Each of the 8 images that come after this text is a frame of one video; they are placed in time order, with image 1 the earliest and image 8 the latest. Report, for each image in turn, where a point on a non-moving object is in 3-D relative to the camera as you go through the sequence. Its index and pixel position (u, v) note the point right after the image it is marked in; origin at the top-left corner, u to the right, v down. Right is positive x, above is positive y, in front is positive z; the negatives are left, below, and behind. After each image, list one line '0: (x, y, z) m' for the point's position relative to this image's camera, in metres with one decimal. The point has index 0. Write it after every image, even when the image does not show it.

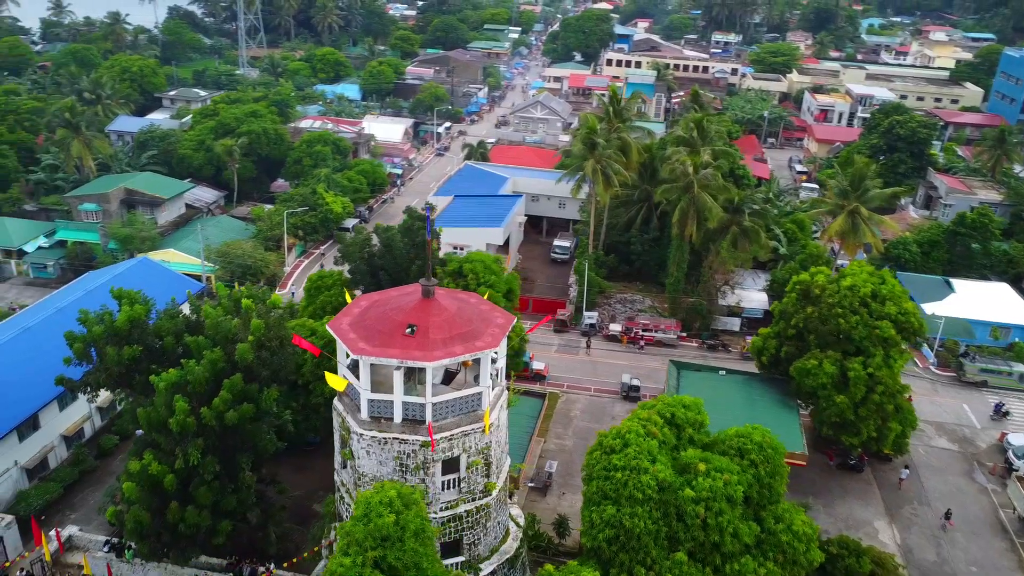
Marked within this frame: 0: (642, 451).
0: (+3.2, -4.1, +19.9) m
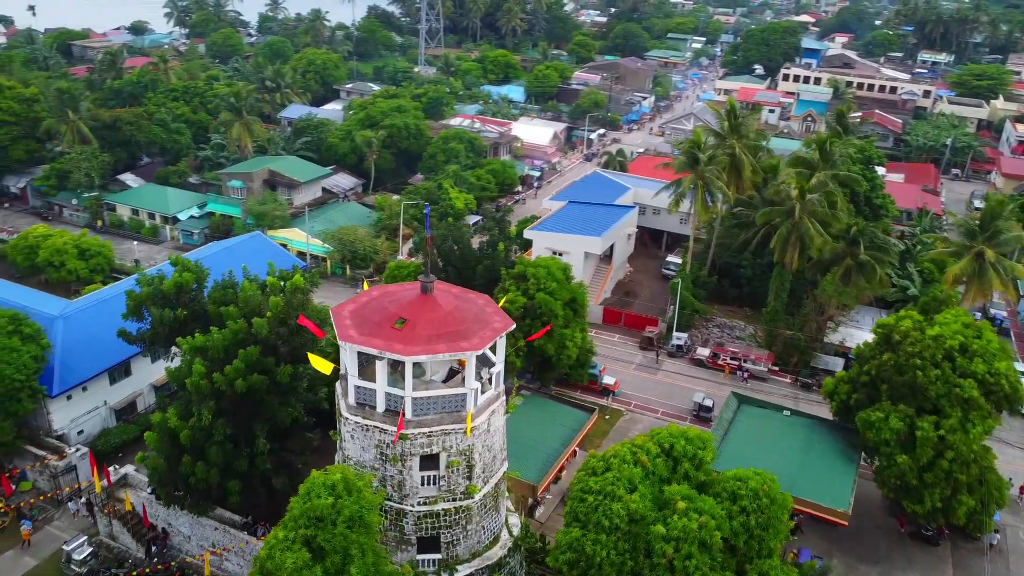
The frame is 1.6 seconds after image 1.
0: (+2.6, -4.5, +19.1) m
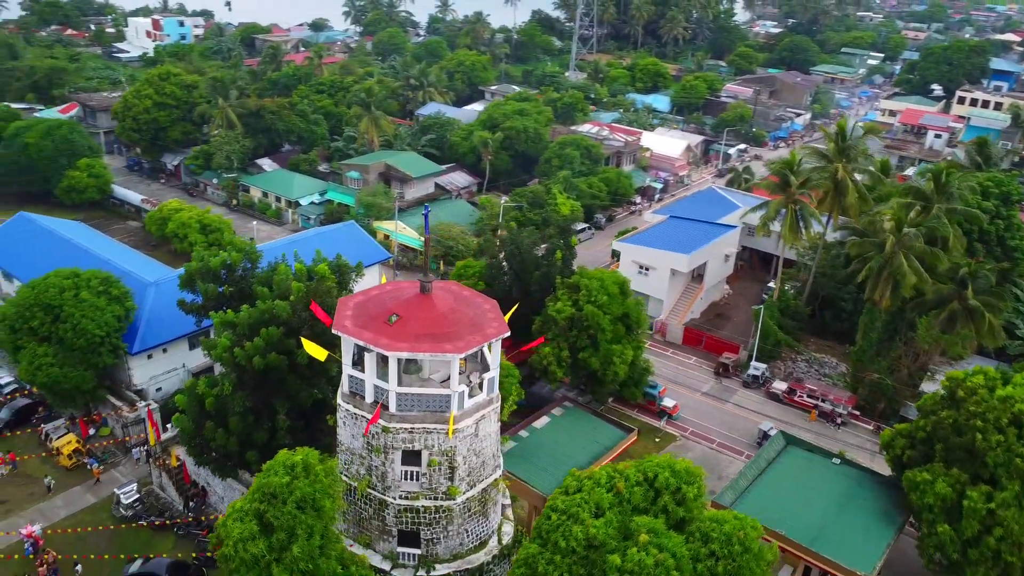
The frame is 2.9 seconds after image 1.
0: (+1.8, -4.9, +18.5) m
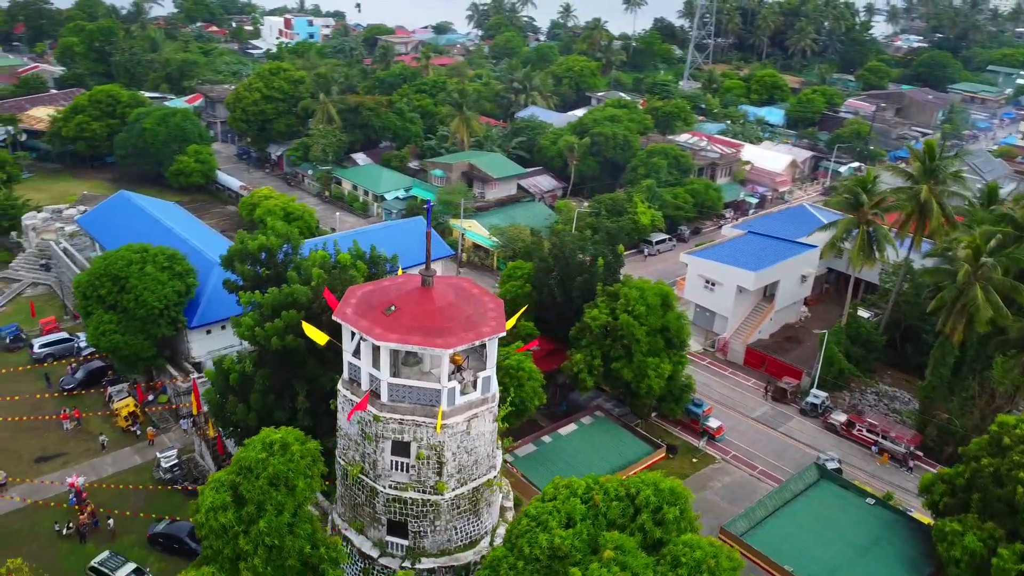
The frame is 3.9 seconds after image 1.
0: (+1.1, -5.0, +18.1) m
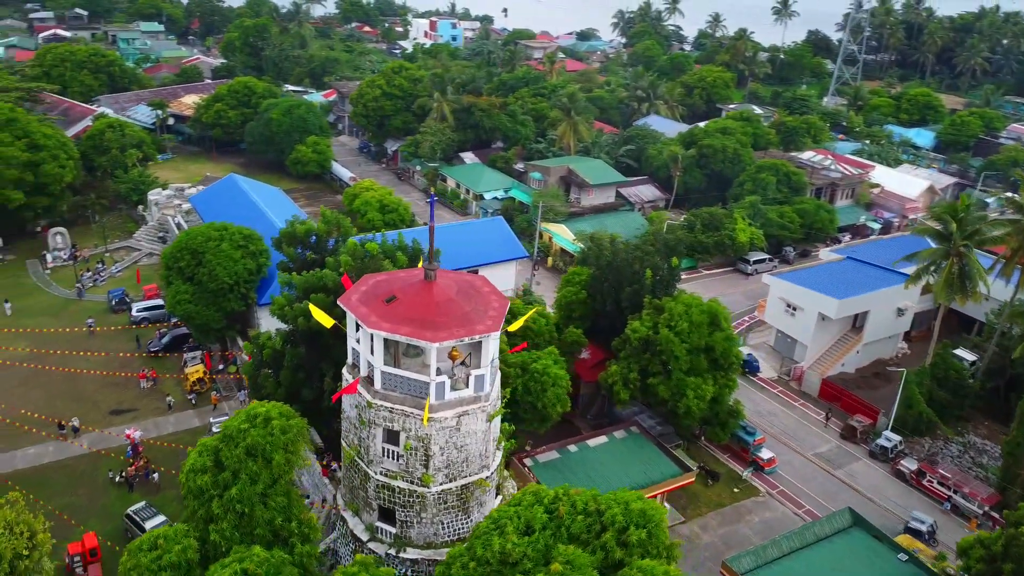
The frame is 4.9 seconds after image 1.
0: (+0.2, -5.1, +17.7) m
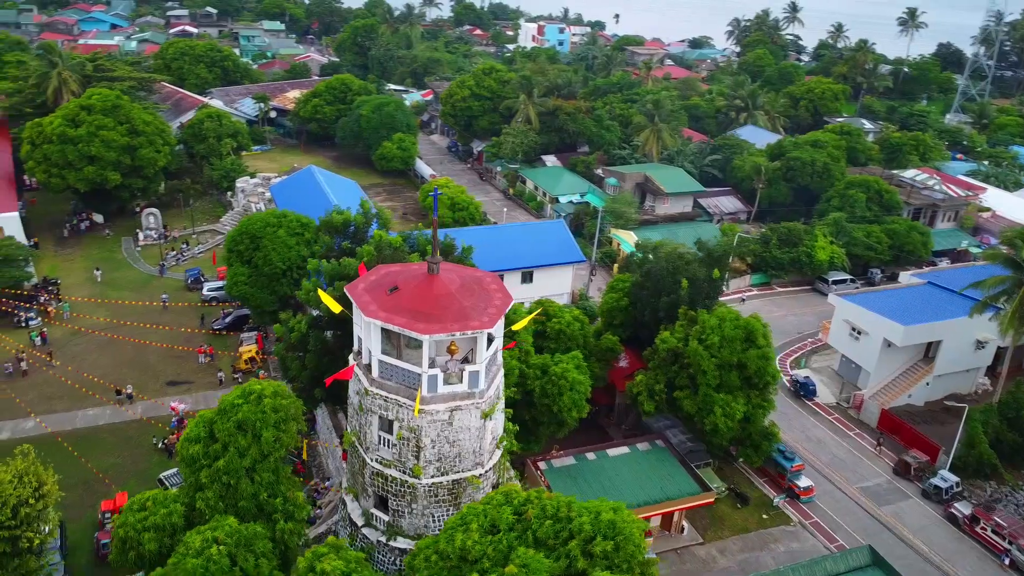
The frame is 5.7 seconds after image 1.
0: (-0.5, -5.0, +17.6) m
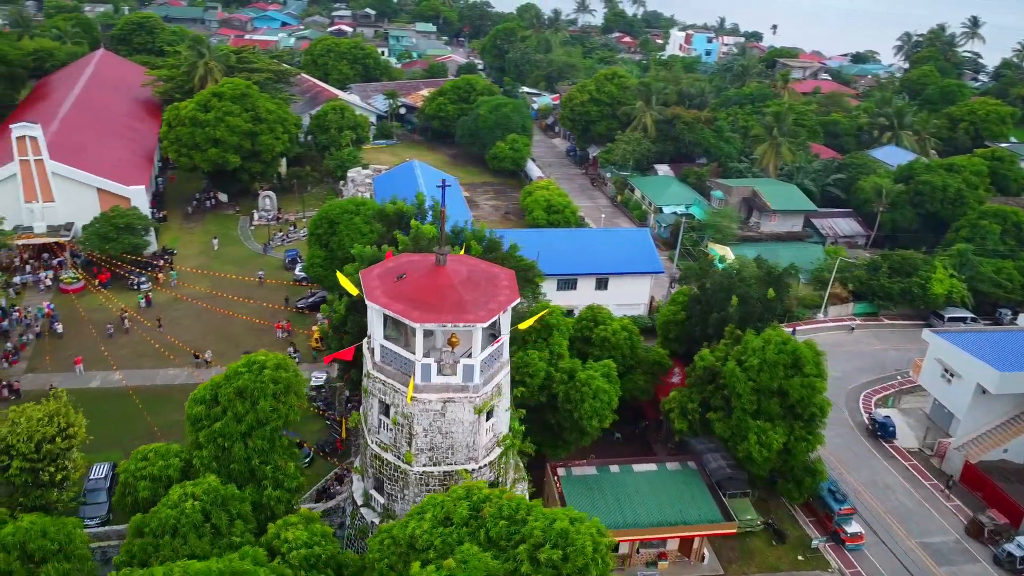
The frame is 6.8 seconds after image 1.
0: (-1.4, -4.8, +17.5) m
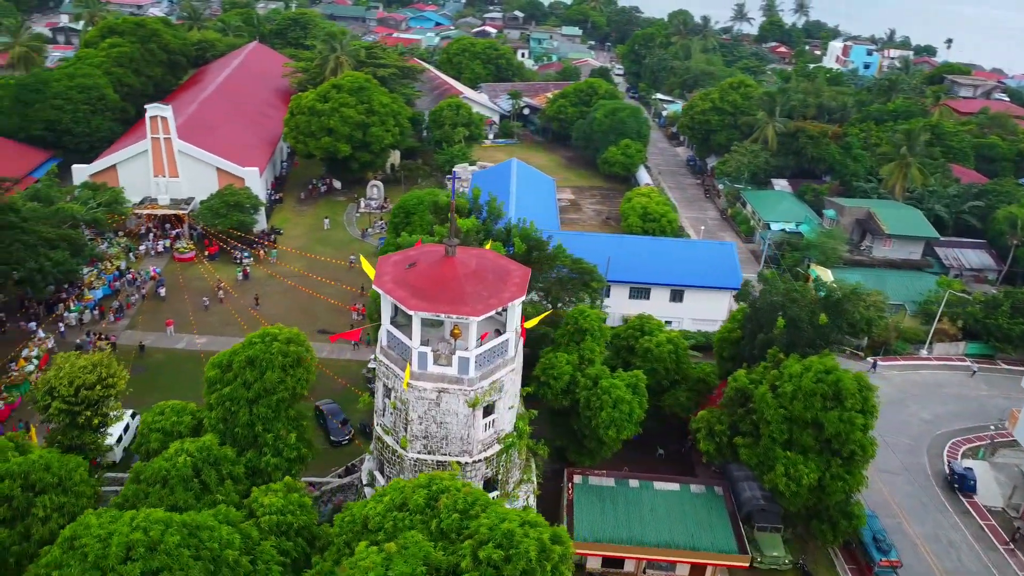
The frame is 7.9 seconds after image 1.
0: (-2.4, -4.5, +17.7) m
